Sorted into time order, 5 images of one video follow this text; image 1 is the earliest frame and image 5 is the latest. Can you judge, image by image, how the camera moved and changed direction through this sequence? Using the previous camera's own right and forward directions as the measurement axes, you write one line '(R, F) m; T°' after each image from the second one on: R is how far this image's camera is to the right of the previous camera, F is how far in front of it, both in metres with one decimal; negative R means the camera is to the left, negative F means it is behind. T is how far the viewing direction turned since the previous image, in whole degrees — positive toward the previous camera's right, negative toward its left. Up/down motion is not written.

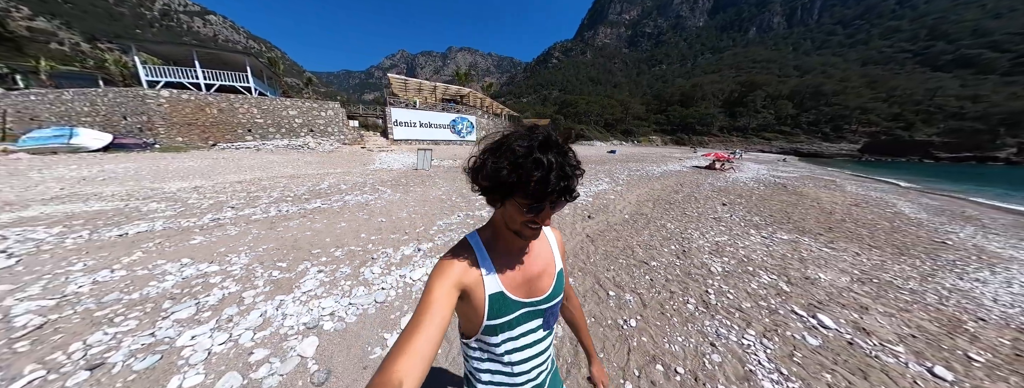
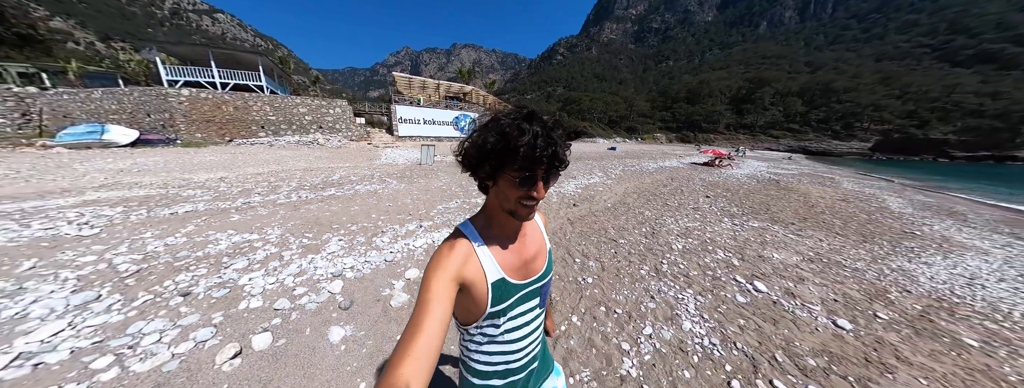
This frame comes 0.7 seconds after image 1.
(+0.4, -0.8) m; -1°
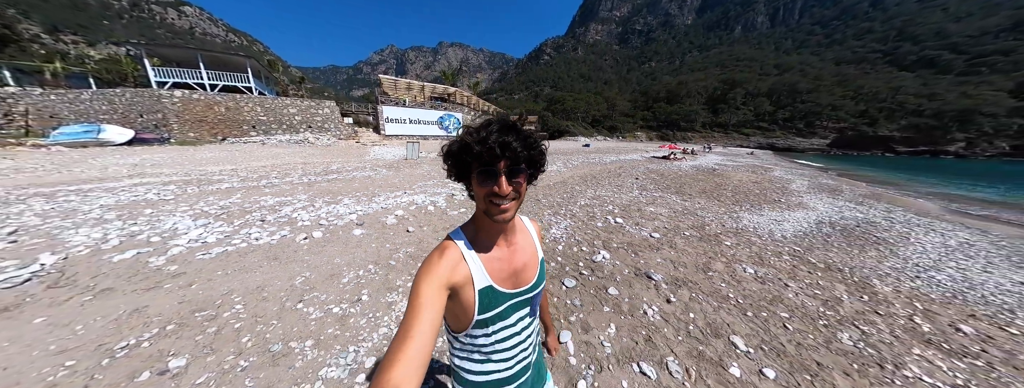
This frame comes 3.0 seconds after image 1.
(+1.1, -2.4) m; +3°
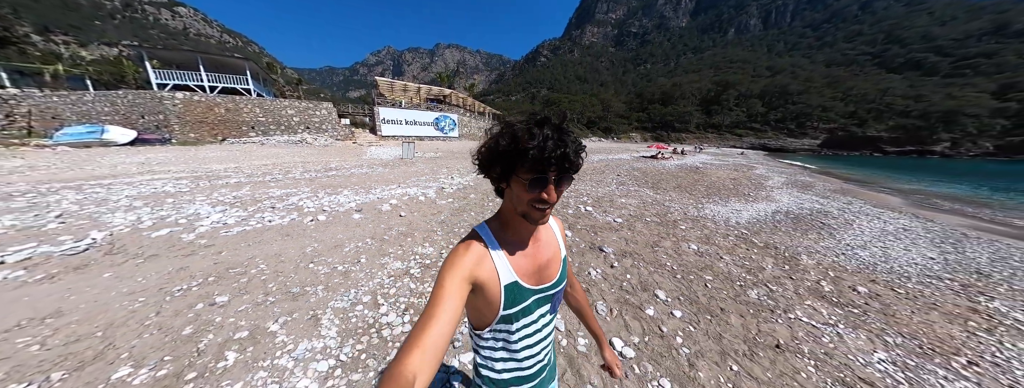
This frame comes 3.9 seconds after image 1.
(+0.5, -0.8) m; +1°
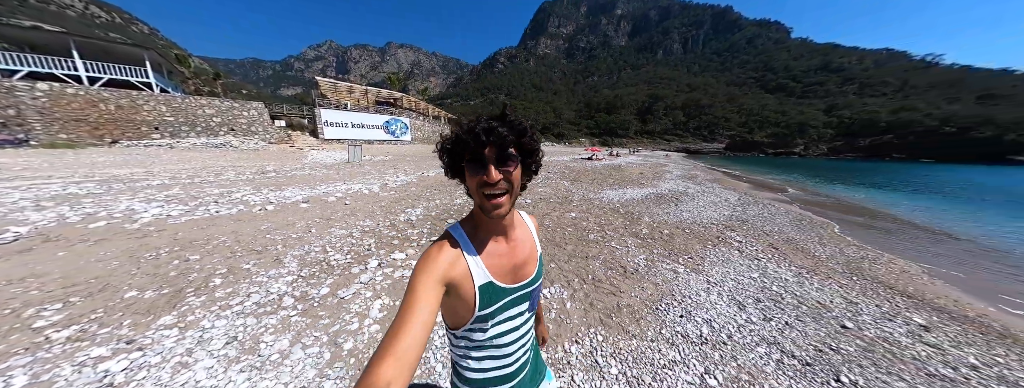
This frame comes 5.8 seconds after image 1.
(+1.1, -1.9) m; +10°
